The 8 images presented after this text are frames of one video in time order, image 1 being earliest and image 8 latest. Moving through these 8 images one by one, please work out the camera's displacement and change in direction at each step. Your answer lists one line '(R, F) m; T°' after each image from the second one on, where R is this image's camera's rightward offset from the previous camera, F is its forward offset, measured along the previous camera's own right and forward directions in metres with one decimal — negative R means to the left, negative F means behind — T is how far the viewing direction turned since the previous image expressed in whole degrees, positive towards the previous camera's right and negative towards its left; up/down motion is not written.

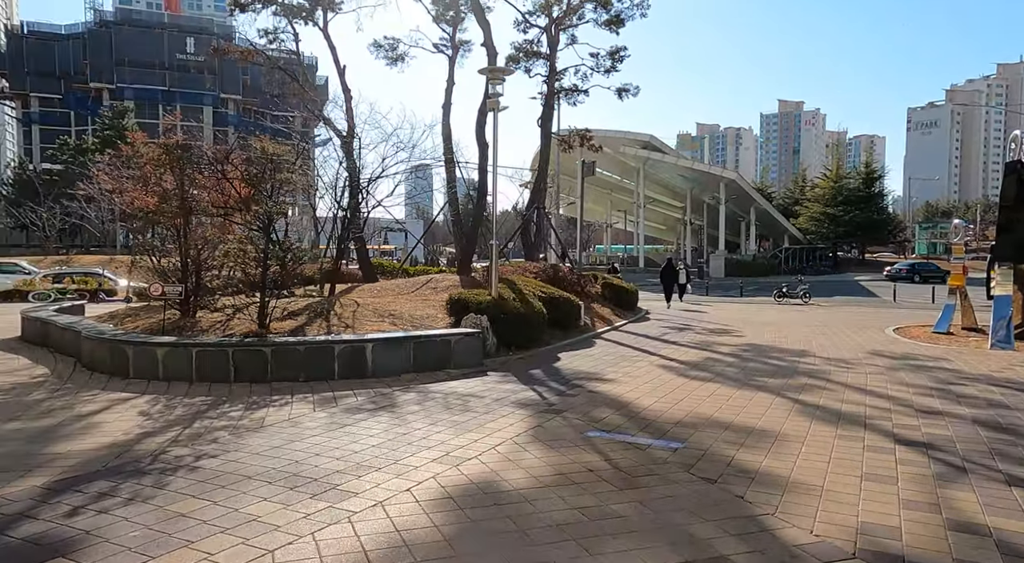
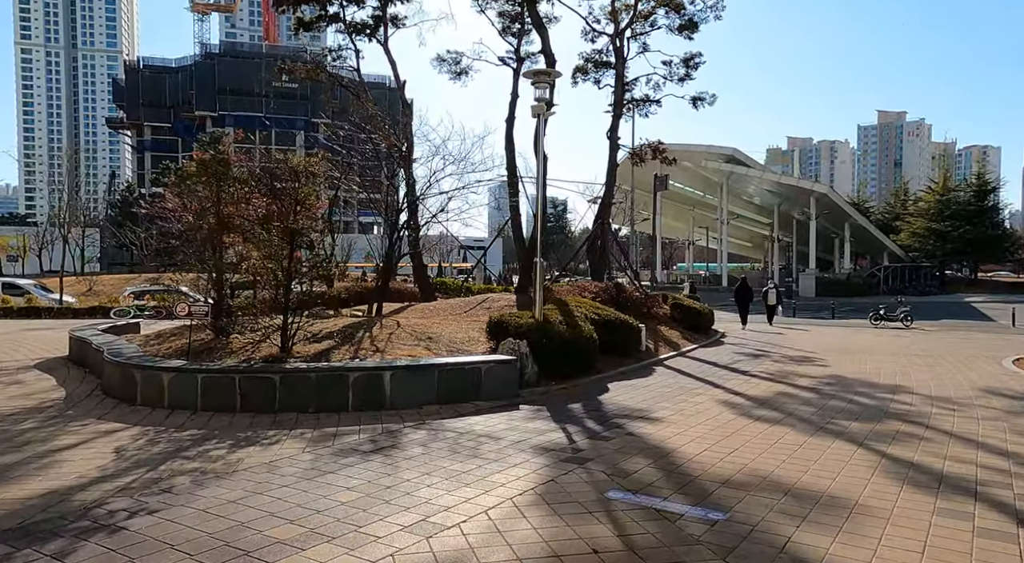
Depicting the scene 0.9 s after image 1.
(+0.5, +0.8) m; -7°
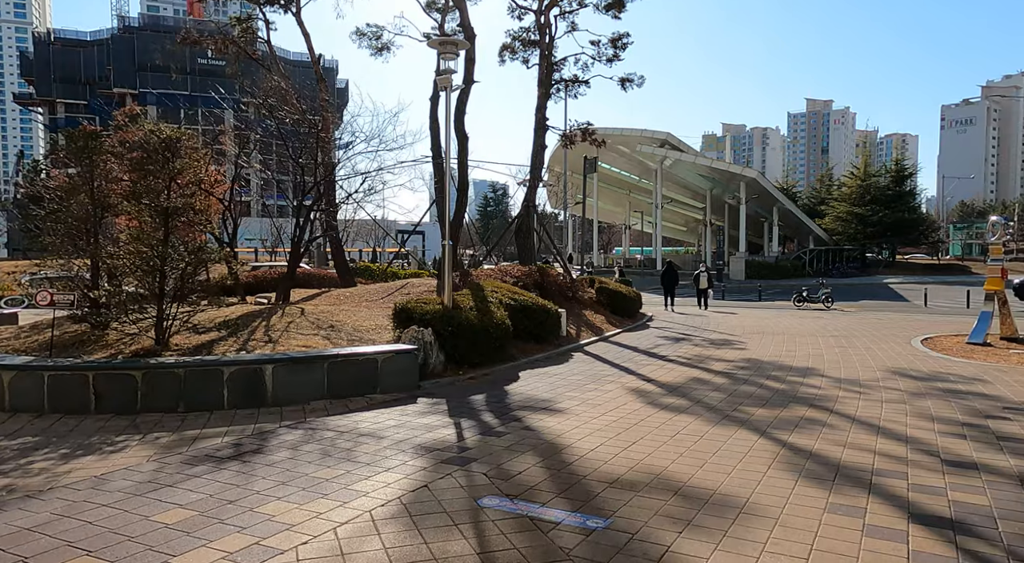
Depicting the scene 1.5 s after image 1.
(+0.4, +0.4) m; +5°
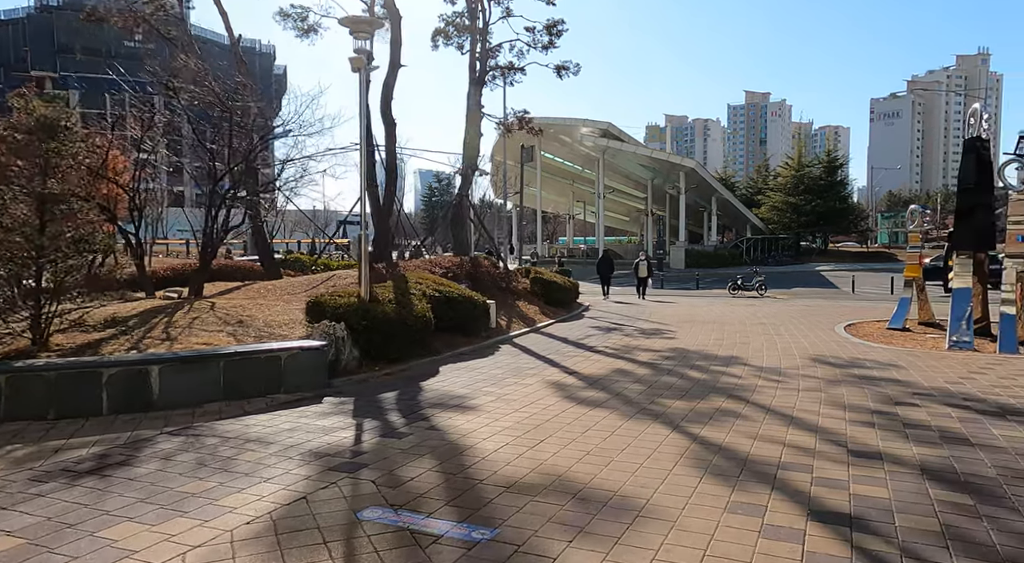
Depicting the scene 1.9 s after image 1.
(+0.3, +0.3) m; +4°
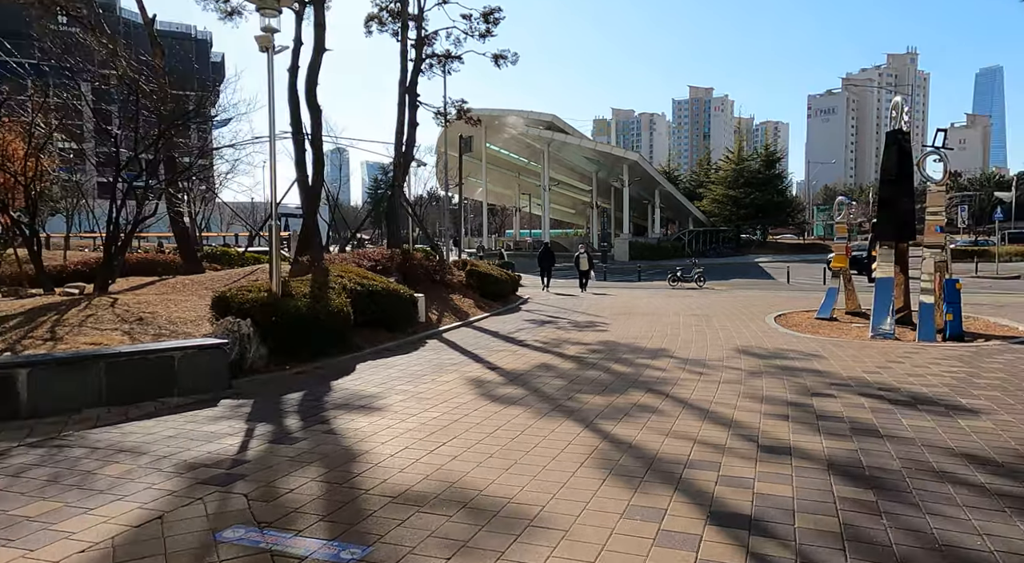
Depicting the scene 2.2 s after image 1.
(+0.3, +0.3) m; +4°
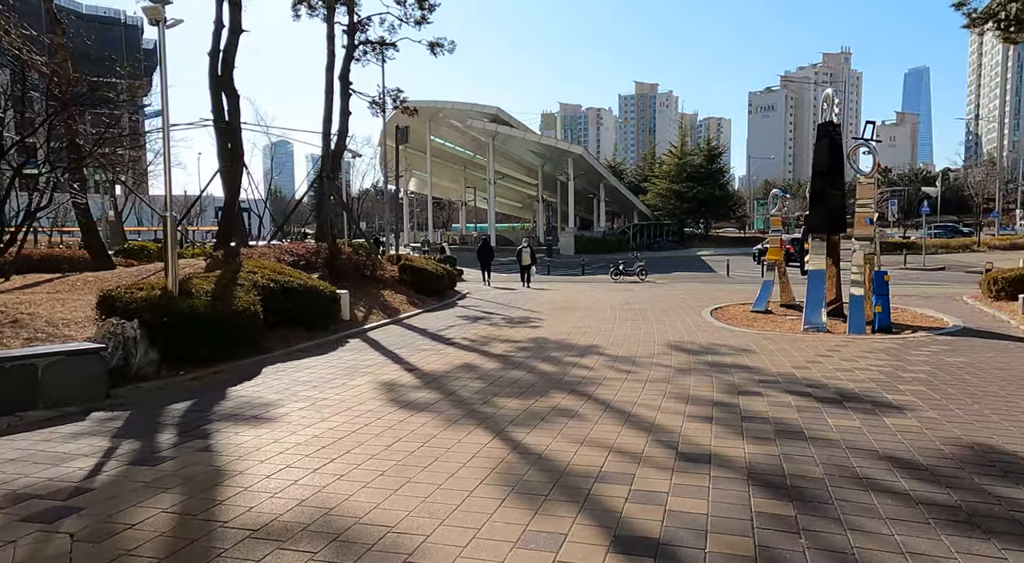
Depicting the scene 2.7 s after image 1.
(+0.3, +0.4) m; +4°
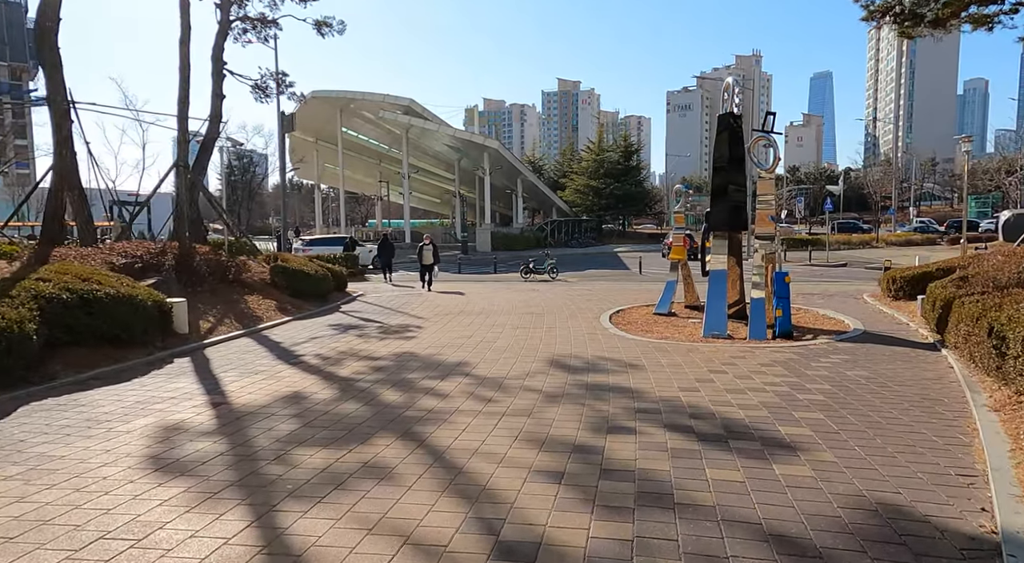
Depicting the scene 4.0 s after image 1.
(+0.8, +1.3) m; +6°
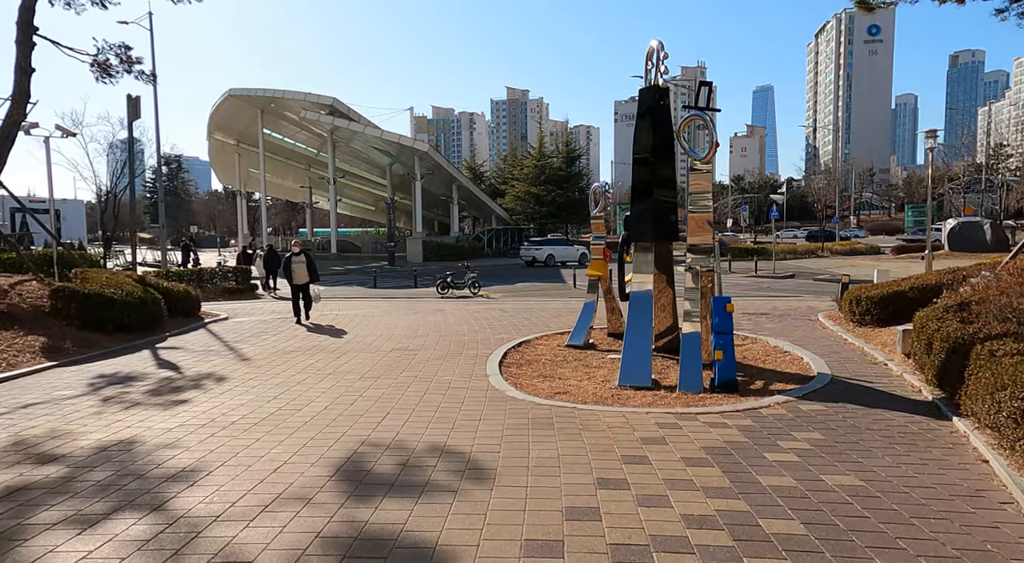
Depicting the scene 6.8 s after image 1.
(+1.3, +3.2) m; +4°
